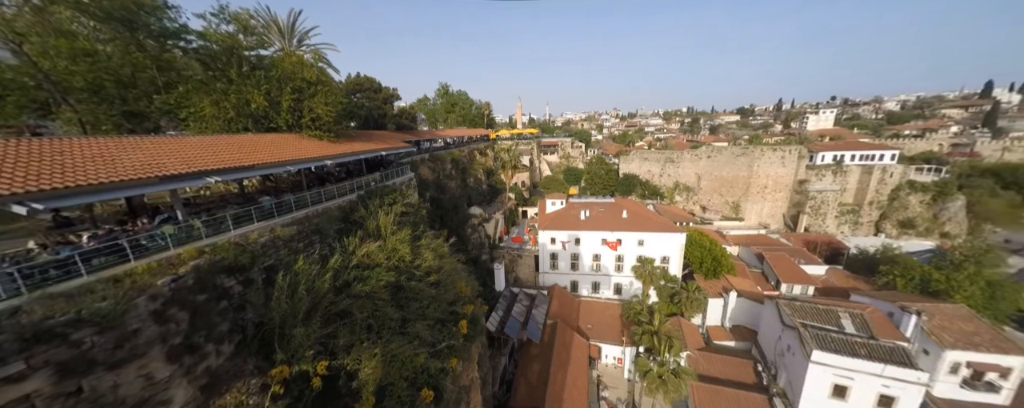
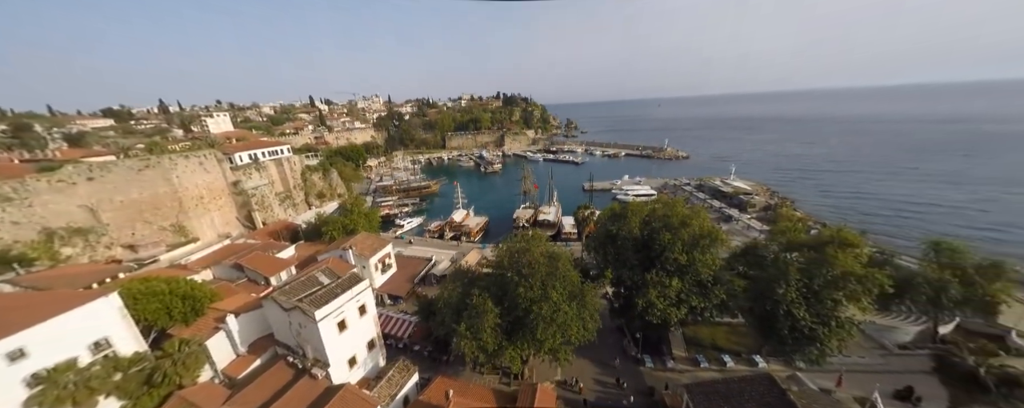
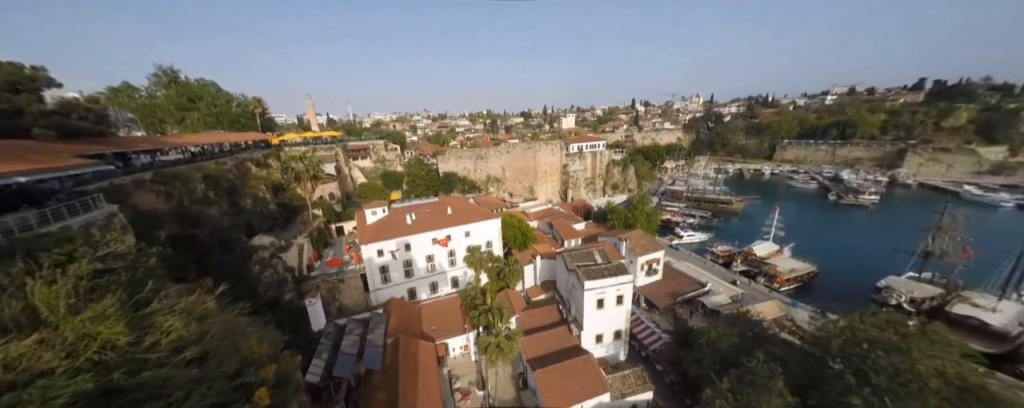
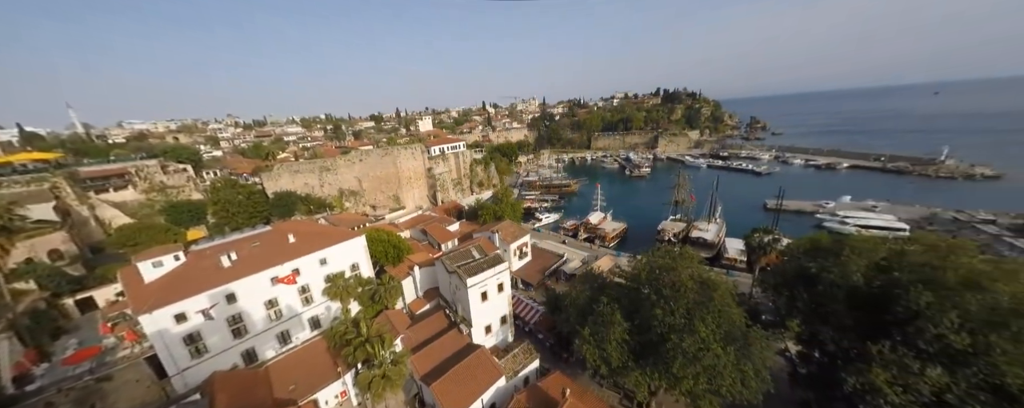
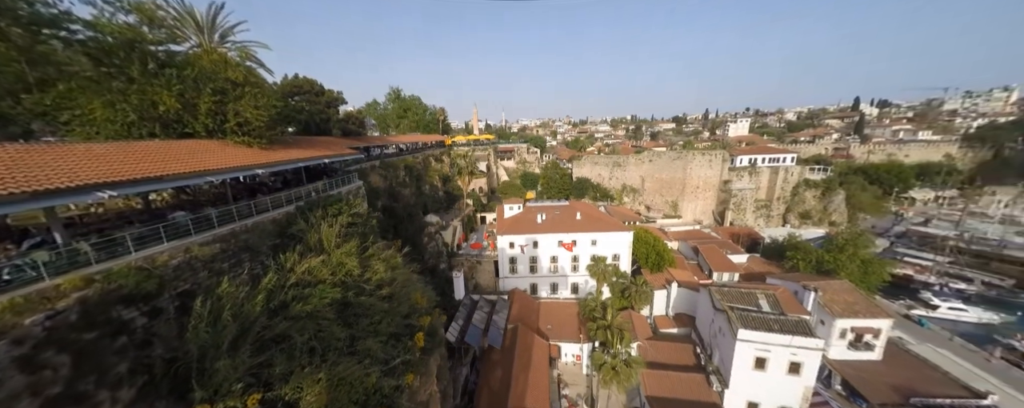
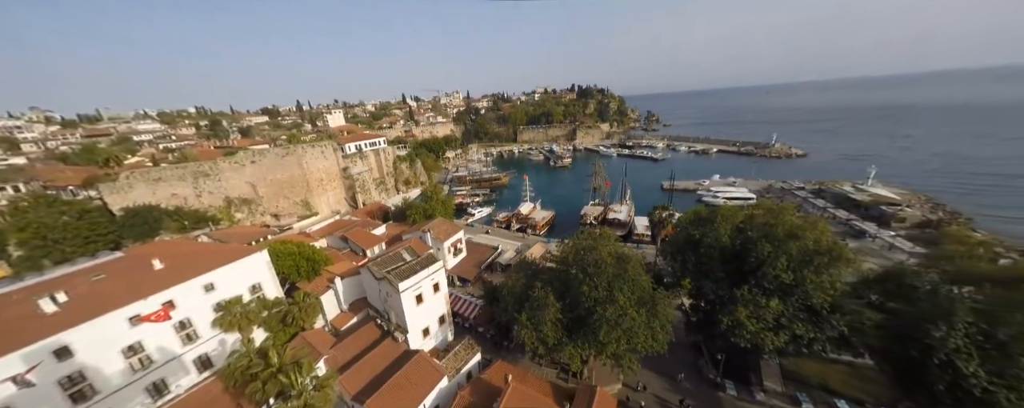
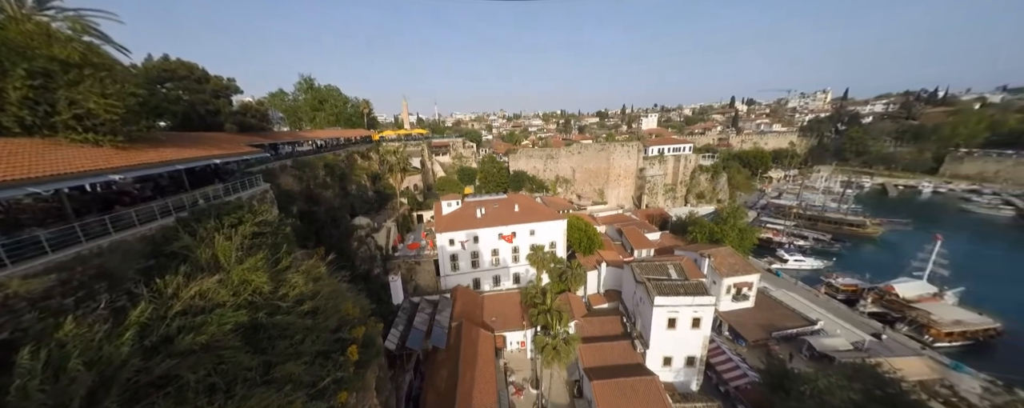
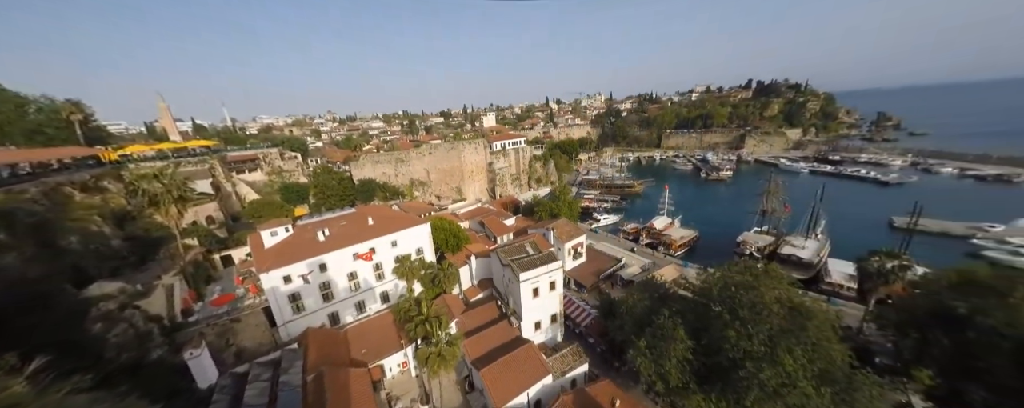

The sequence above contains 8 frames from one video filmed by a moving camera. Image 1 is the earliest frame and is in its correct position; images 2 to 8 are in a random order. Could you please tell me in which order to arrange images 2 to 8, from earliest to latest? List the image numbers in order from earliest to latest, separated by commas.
5, 7, 3, 8, 4, 6, 2
